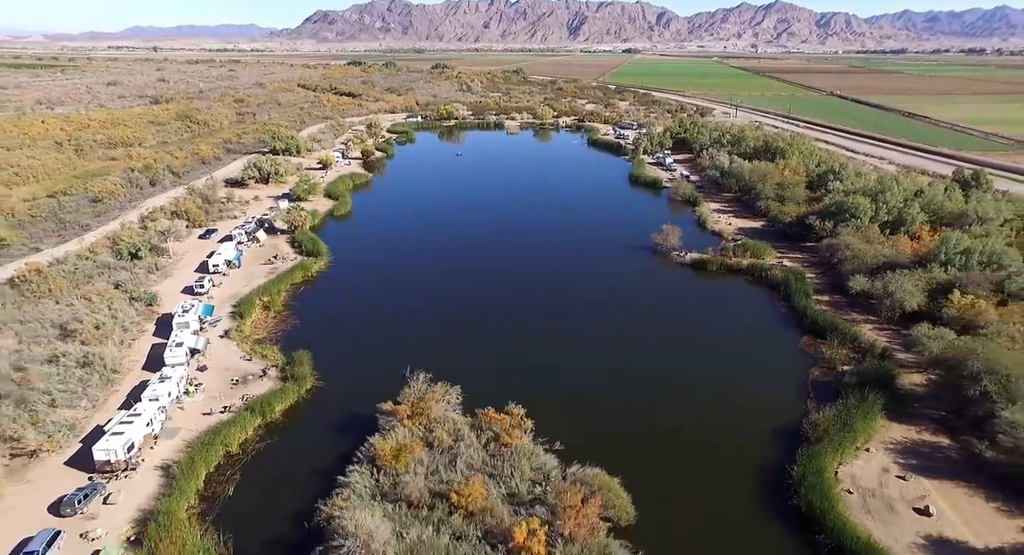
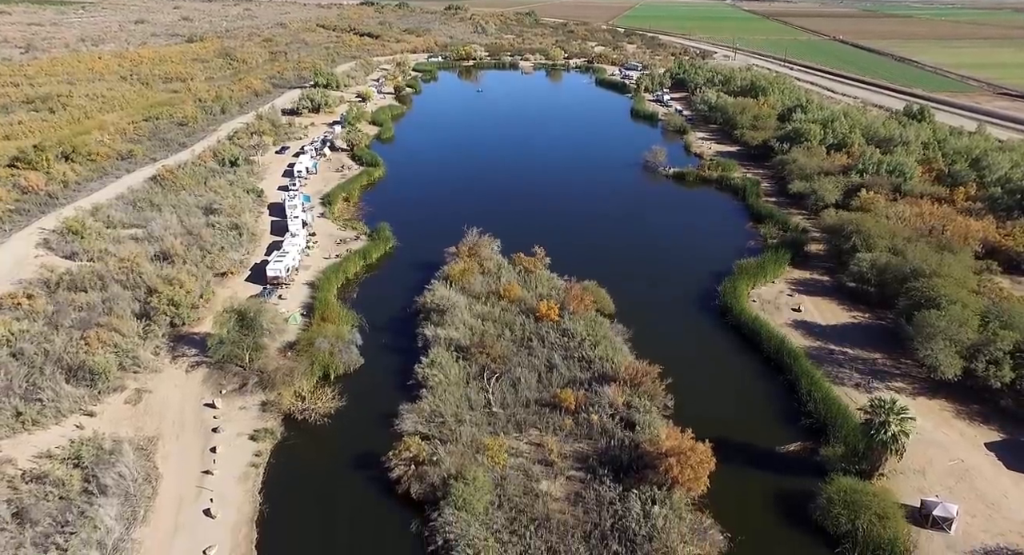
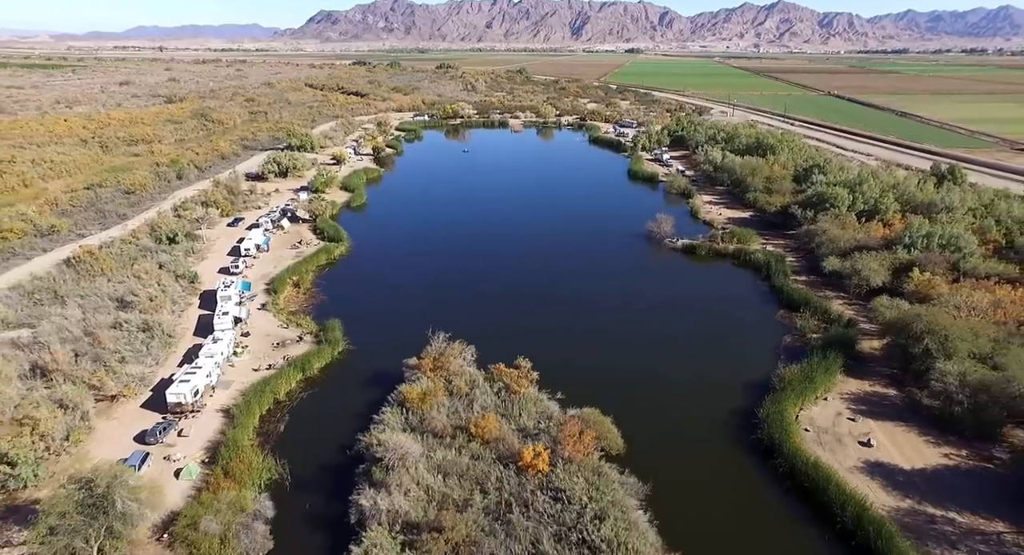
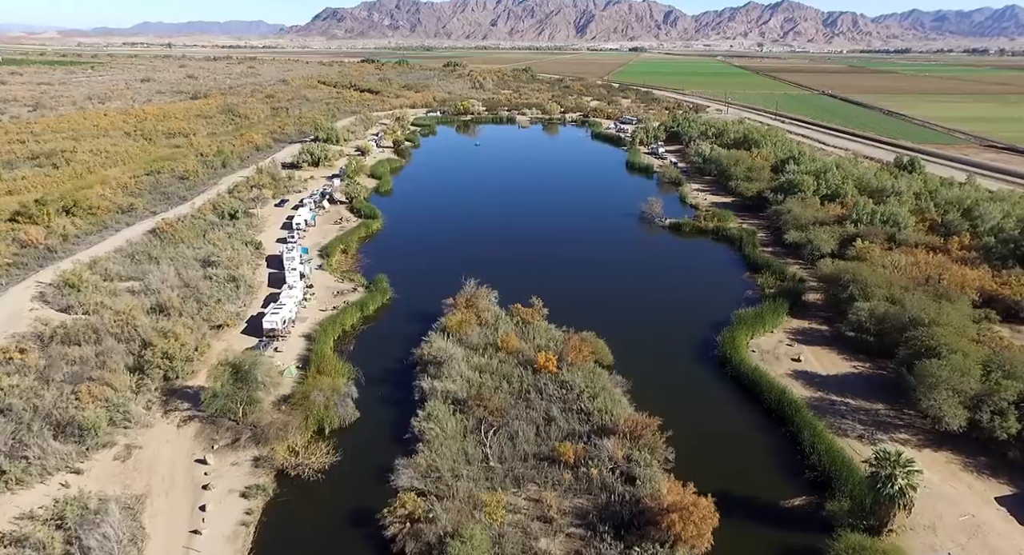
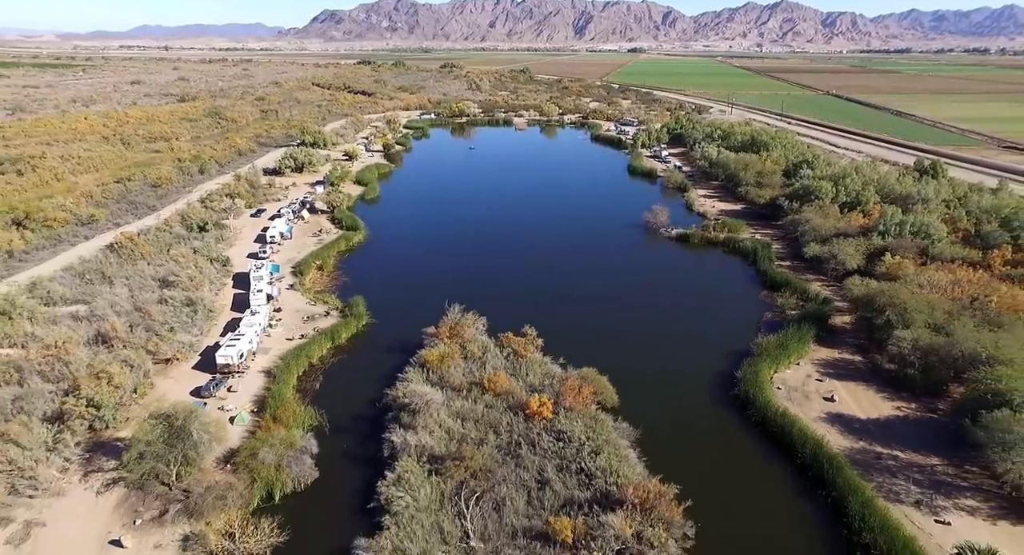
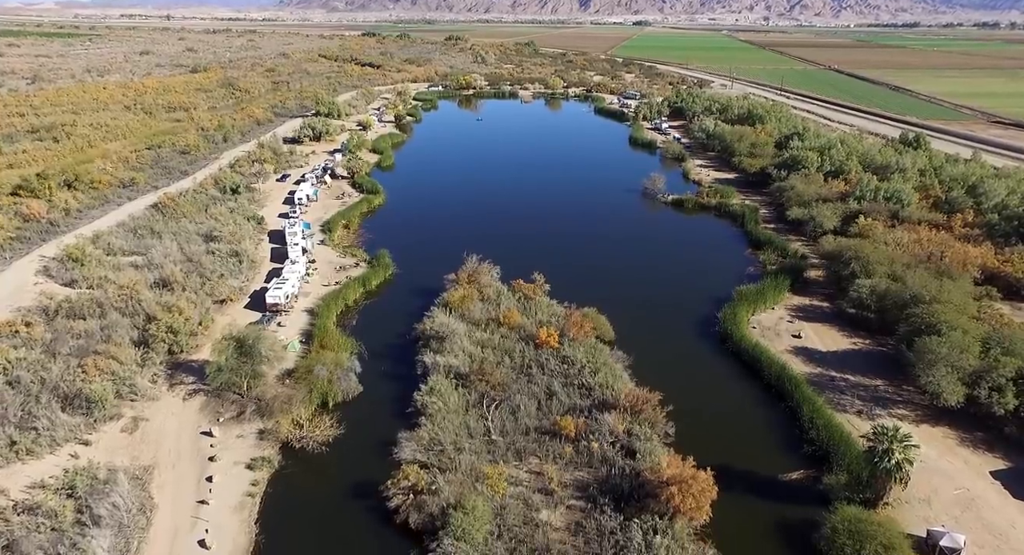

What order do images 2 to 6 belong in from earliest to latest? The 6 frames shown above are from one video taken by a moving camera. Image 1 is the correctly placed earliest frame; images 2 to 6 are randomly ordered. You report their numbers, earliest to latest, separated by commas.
3, 5, 4, 6, 2
